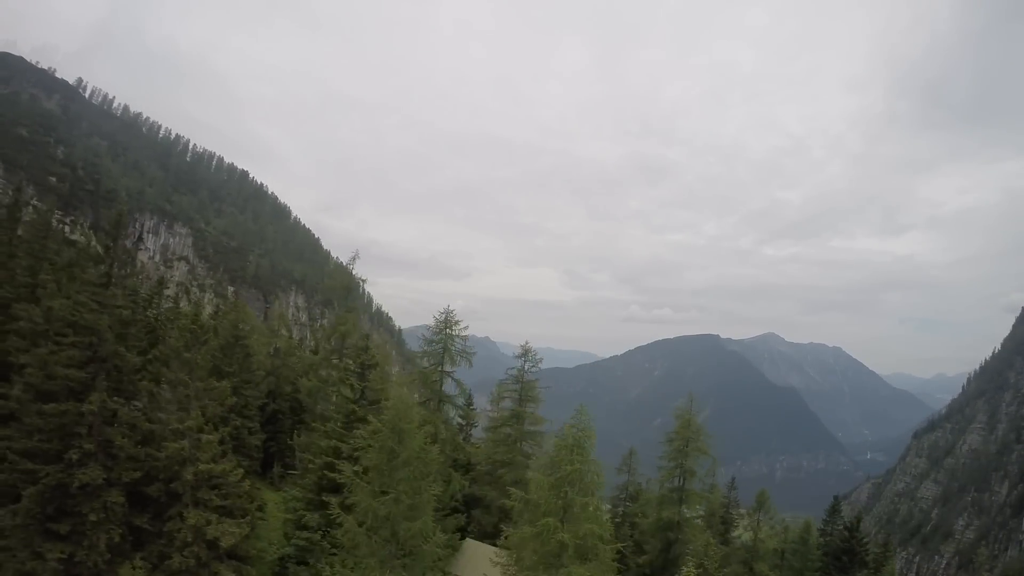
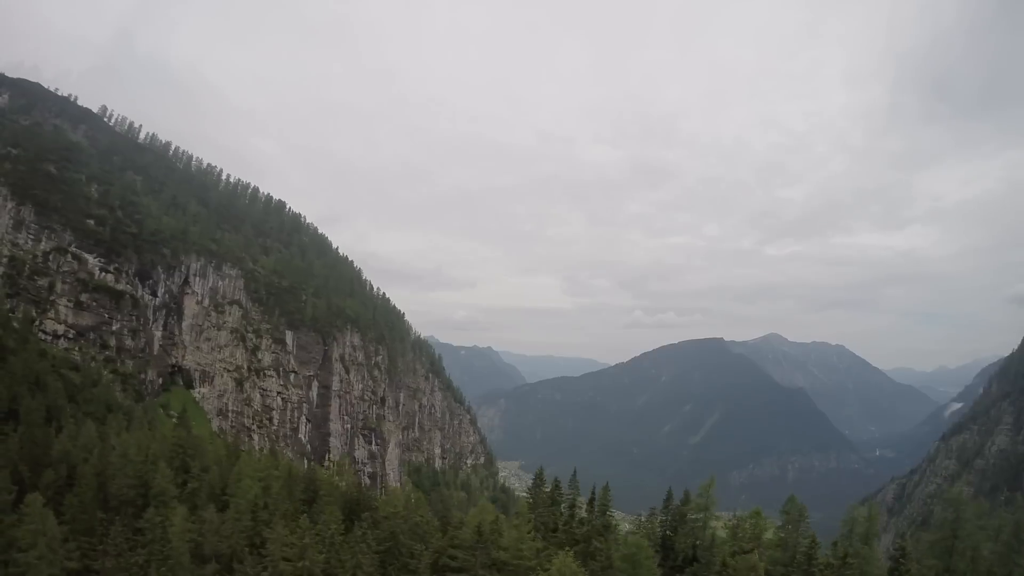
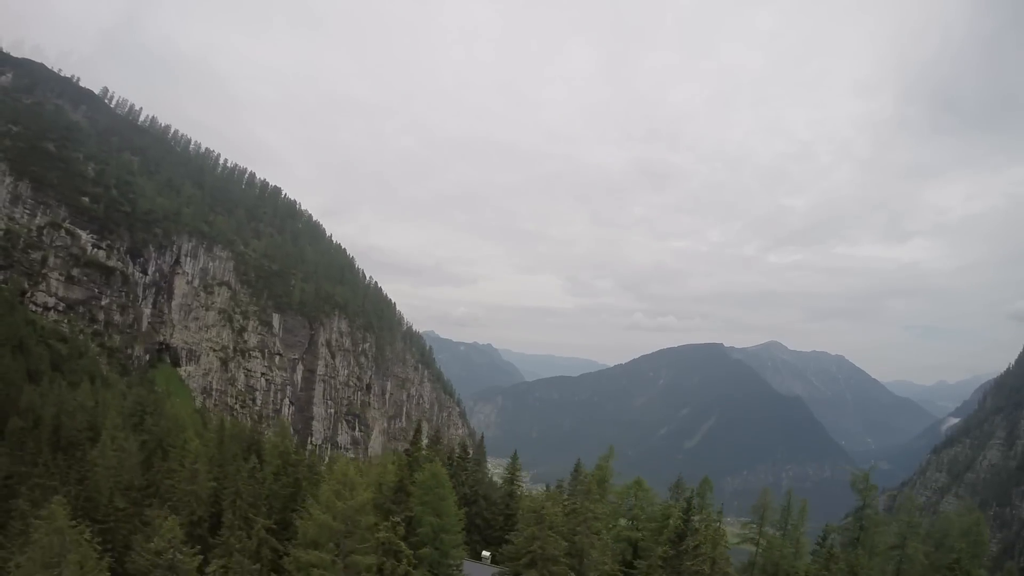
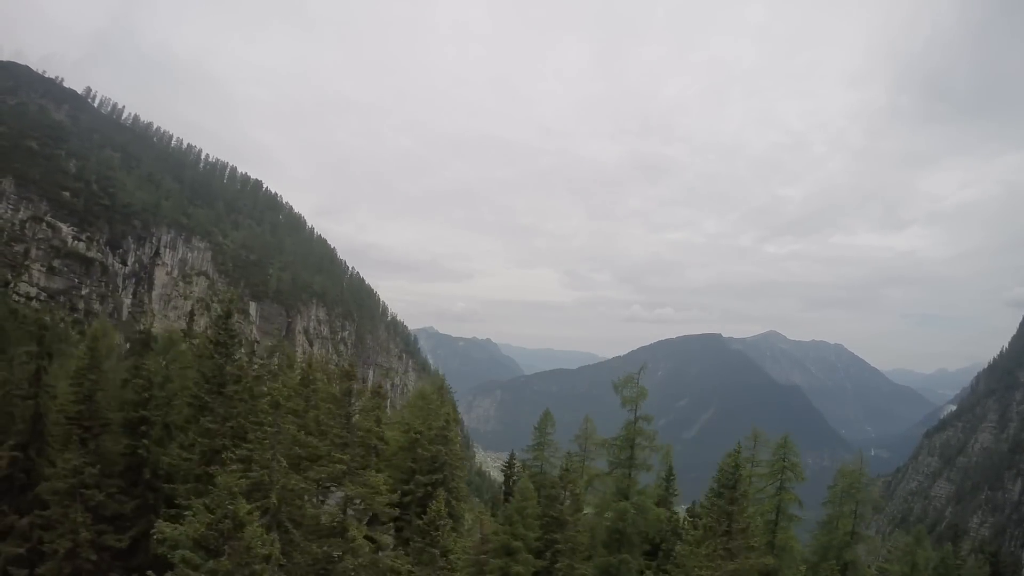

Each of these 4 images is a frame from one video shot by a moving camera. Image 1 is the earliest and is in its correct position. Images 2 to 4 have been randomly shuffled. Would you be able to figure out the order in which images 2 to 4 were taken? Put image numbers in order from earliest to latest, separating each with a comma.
4, 3, 2
